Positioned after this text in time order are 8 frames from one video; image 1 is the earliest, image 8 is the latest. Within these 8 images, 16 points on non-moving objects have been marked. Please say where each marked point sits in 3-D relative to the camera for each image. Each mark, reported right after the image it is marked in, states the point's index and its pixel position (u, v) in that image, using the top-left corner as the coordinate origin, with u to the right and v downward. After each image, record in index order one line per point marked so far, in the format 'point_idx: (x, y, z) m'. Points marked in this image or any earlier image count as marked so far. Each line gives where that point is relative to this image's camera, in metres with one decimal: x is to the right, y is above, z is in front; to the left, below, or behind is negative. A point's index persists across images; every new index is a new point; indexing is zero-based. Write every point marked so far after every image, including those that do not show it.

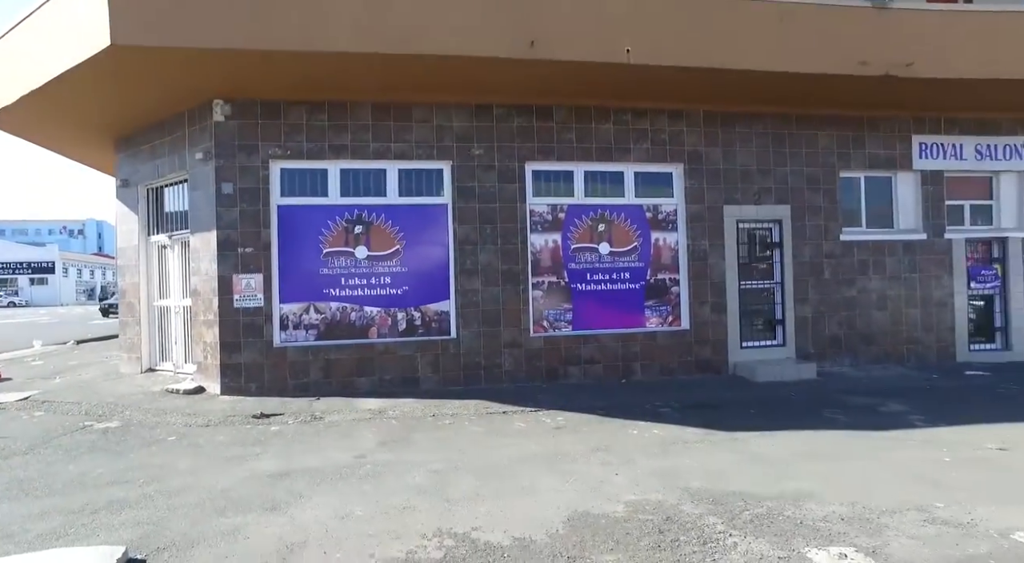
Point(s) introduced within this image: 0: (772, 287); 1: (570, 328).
0: (+4.0, -0.1, +9.5) m
1: (+0.8, -0.6, +8.8) m
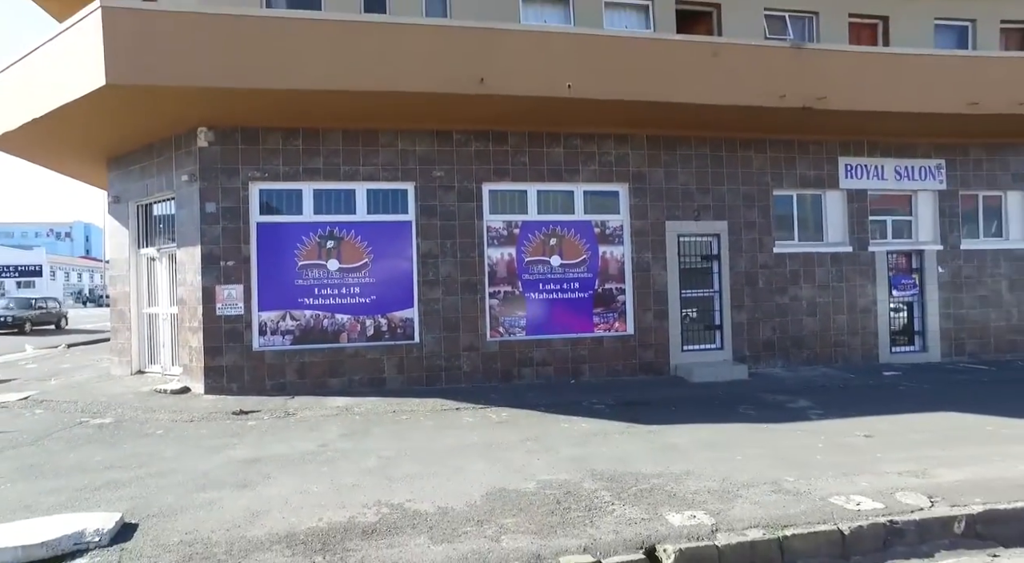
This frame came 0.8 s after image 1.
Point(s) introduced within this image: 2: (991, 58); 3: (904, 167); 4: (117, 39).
0: (+3.4, -0.2, +10.5) m
1: (+0.2, -0.8, +9.7) m
2: (+7.6, +3.6, +10.3) m
3: (+7.2, +2.1, +11.2) m
4: (-4.8, +2.9, +7.6) m
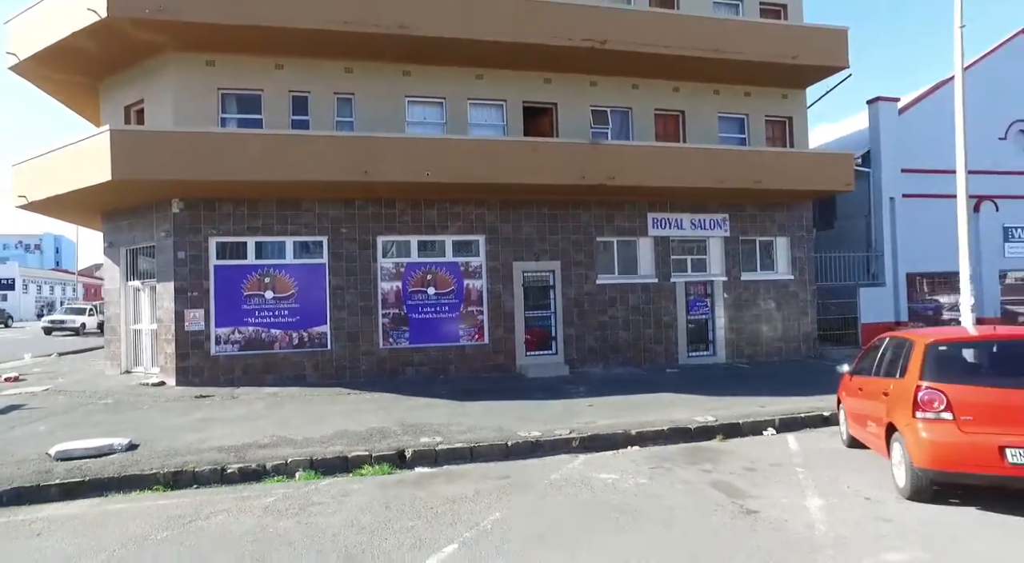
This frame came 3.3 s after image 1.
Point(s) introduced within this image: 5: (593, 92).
0: (+0.9, -0.8, +14.6) m
1: (-2.3, -1.3, +13.7) m
2: (+5.1, +3.1, +14.6) m
3: (+4.6, +1.5, +15.5) m
4: (-7.2, +2.4, +11.5) m
5: (+1.9, +4.6, +15.0) m
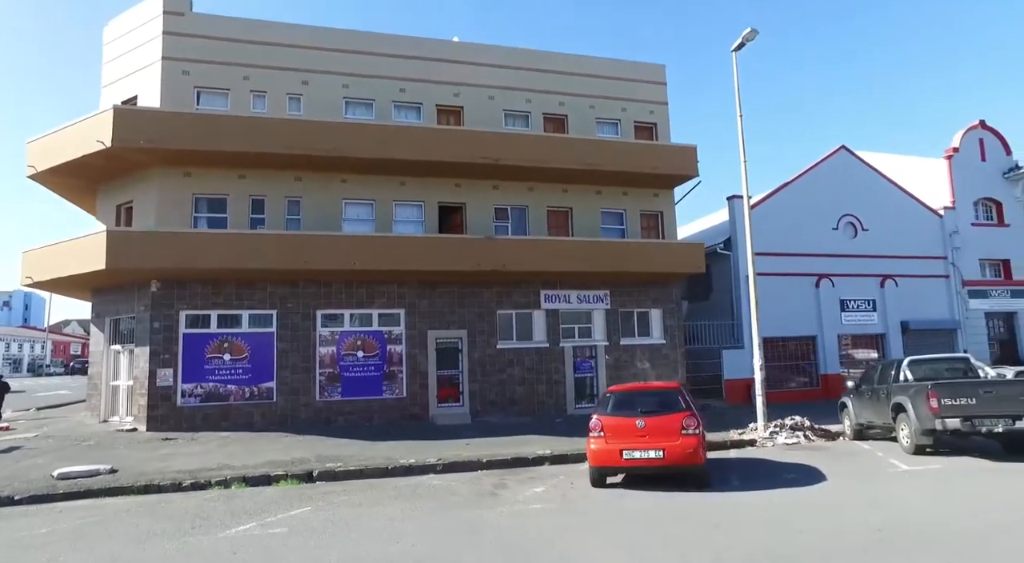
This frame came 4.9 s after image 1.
0: (-1.6, -2.6, +18.0) m
1: (-4.7, -3.1, +16.9) m
2: (+2.6, +1.2, +18.5) m
3: (+2.2, -0.4, +19.2) m
4: (-9.5, +0.9, +14.9) m
5: (-0.5, +2.7, +18.9) m
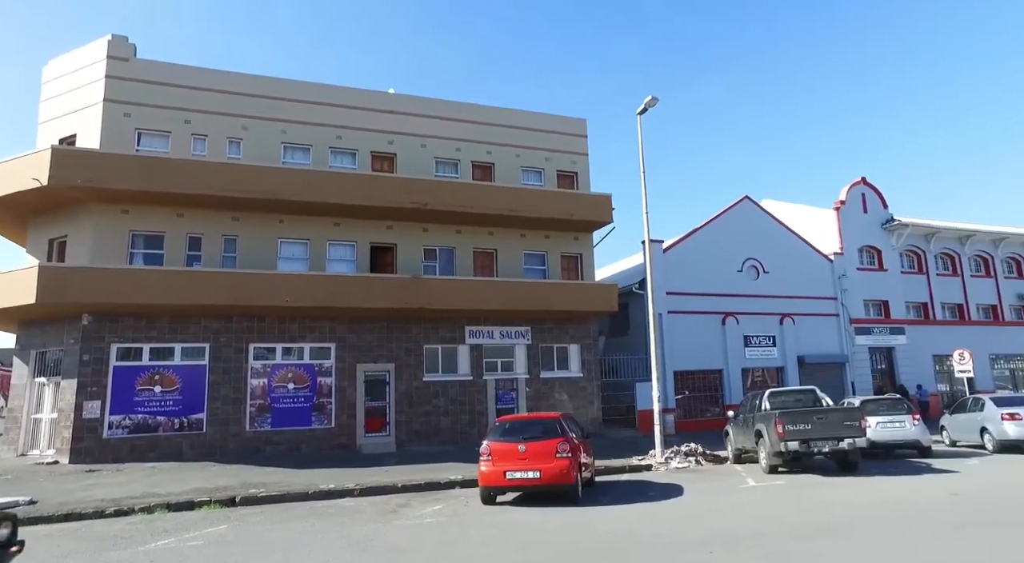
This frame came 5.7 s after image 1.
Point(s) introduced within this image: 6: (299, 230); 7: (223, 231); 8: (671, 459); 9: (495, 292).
0: (-3.9, -3.7, +19.0) m
1: (-6.9, -4.1, +17.6) m
2: (+0.3, 0.0, +20.0) m
3: (-0.2, -1.6, +20.6) m
4: (-11.5, 0.0, +15.4) m
5: (-2.8, +1.5, +20.3) m
6: (-6.5, +1.5, +18.8) m
7: (-8.4, +1.5, +18.1) m
8: (+4.1, -4.5, +15.9) m
9: (-0.5, -0.3, +19.6) m
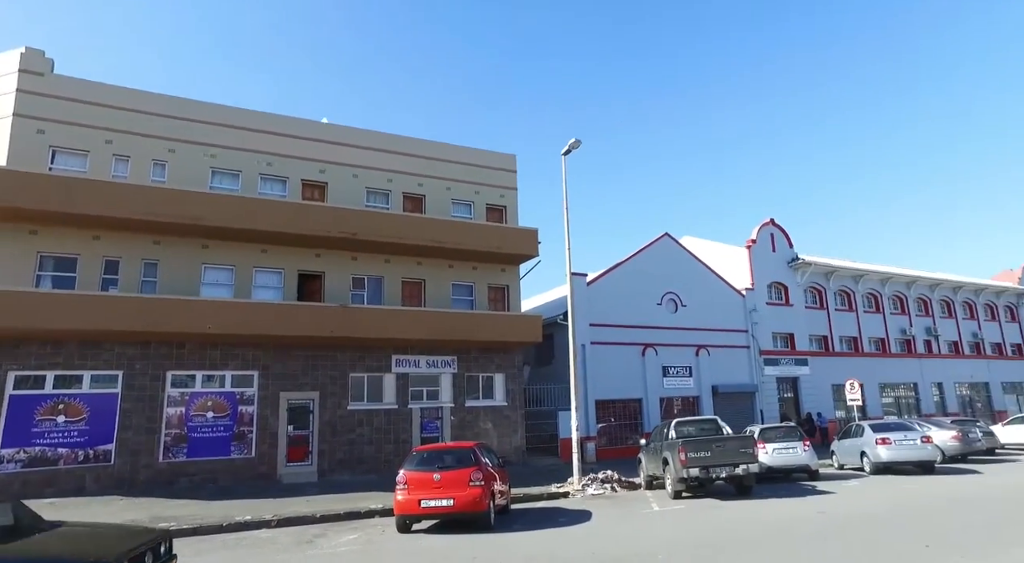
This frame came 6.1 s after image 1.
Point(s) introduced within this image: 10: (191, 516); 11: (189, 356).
0: (-6.2, -4.6, +18.8) m
1: (-9.1, -4.9, +17.2) m
2: (-2.0, -1.0, +20.4) m
3: (-2.7, -2.6, +20.9) m
4: (-13.4, -0.5, +14.7) m
5: (-5.2, +0.6, +20.5) m
6: (-8.7, +0.8, +18.6) m
7: (-10.5, +0.7, +17.7) m
8: (+2.0, -5.4, +16.5) m
9: (-2.9, -1.3, +19.9) m
10: (-6.6, -4.9, +12.9) m
11: (-9.2, -2.1, +17.7) m
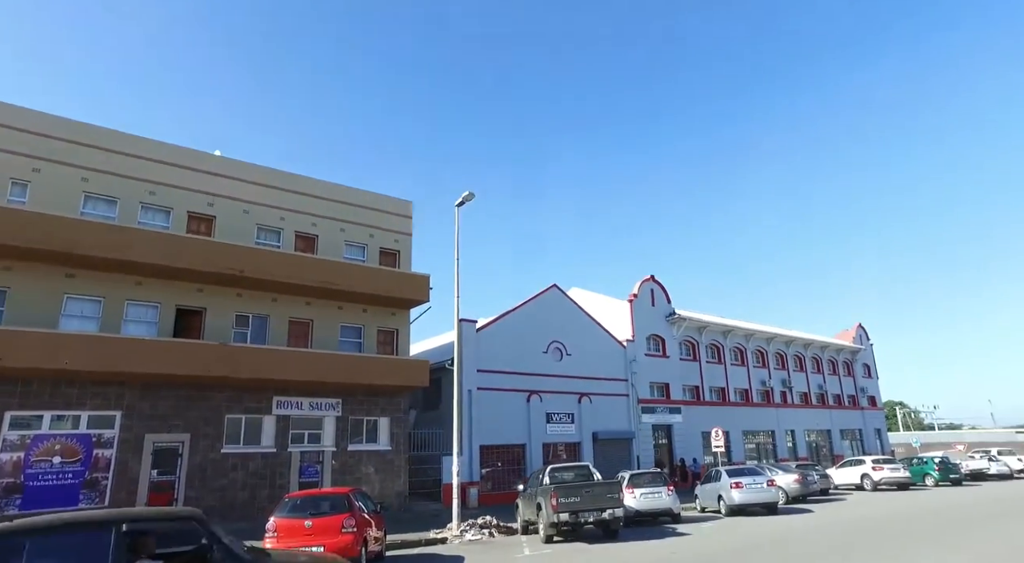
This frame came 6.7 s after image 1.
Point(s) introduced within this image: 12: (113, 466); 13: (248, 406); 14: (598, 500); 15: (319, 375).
0: (-9.7, -5.6, +17.8) m
1: (-12.3, -5.6, +15.7) m
2: (-5.7, -2.4, +20.2) m
3: (-6.5, -4.0, +20.5) m
4: (-15.9, -1.0, +12.8) m
5: (-8.8, -0.6, +19.9) m
6: (-11.9, -0.2, +17.6) m
7: (-13.5, 0.0, +16.3) m
8: (-1.2, -6.8, +16.7) m
9: (-6.5, -2.6, +19.6) m
10: (-9.1, -5.5, +11.9) m
11: (-12.3, -3.0, +16.3) m
12: (-10.8, -5.0, +16.9) m
13: (-8.2, -3.9, +19.3) m
14: (+1.8, -4.7, +13.3) m
15: (-6.1, -3.0, +19.8) m
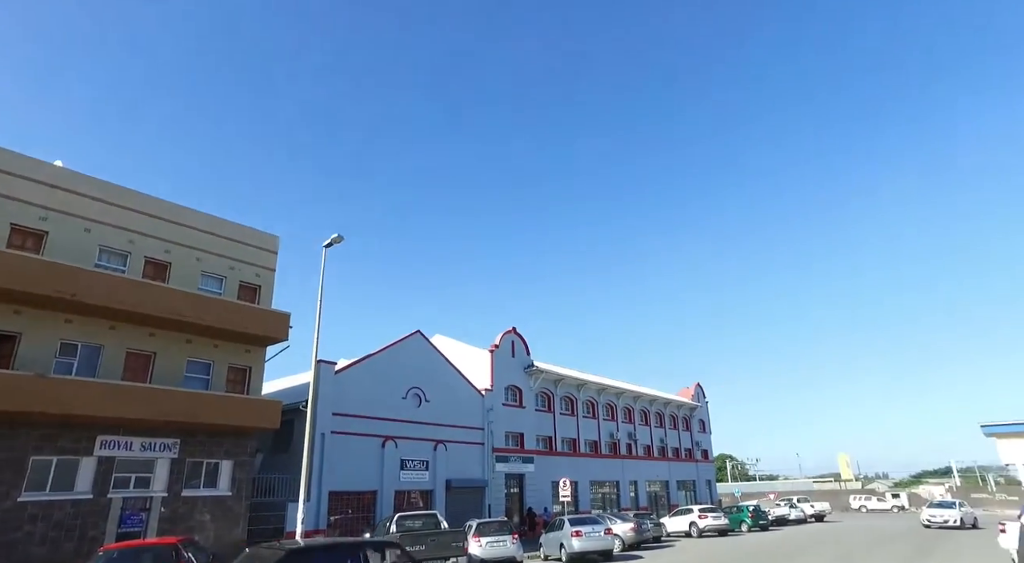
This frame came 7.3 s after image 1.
0: (-13.7, -6.1, +15.5) m
1: (-15.9, -5.8, +12.9) m
2: (-10.2, -3.3, +19.0) m
3: (-11.1, -4.9, +19.0) m
4: (-18.5, -0.7, +9.8) m
5: (-13.0, -1.3, +18.1) m
6: (-15.5, -0.5, +15.3) m
7: (-16.8, -0.1, +13.8) m
8: (-5.4, -7.8, +16.1) m
9: (-10.8, -3.4, +18.2) m
10: (-12.0, -5.7, +9.9) m
11: (-15.9, -3.1, +13.8) m
12: (-14.6, -5.4, +14.5) m
13: (-12.5, -4.6, +17.5) m
14: (-1.5, -5.8, +13.5) m
15: (-10.5, -3.9, +18.4) m
